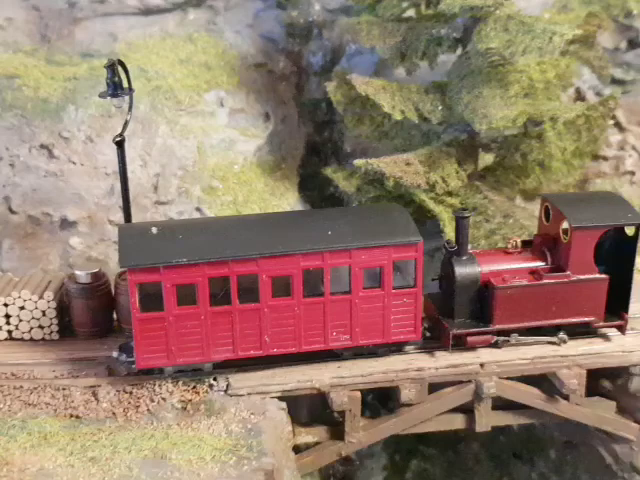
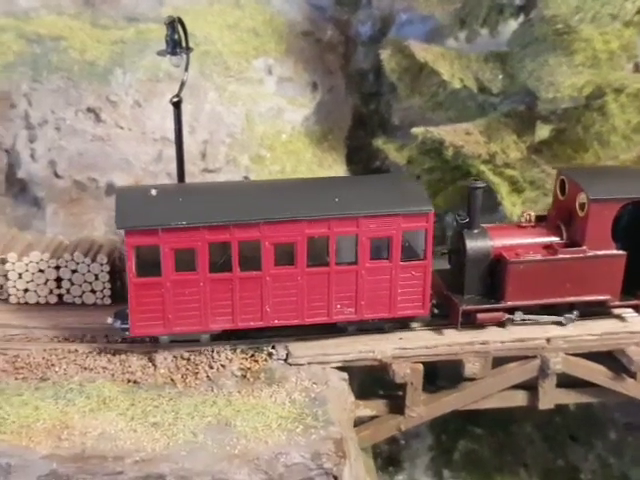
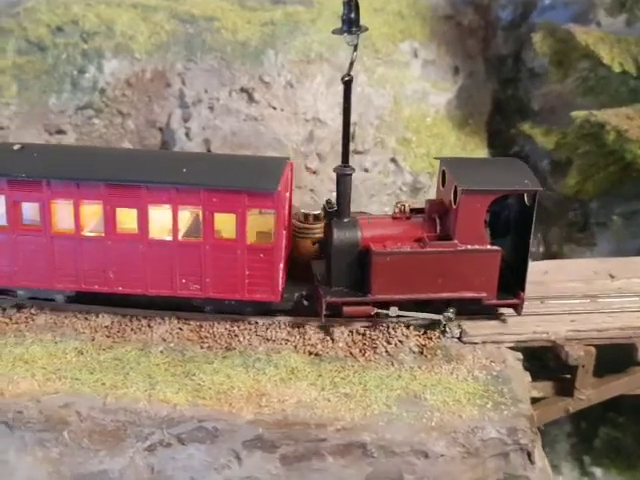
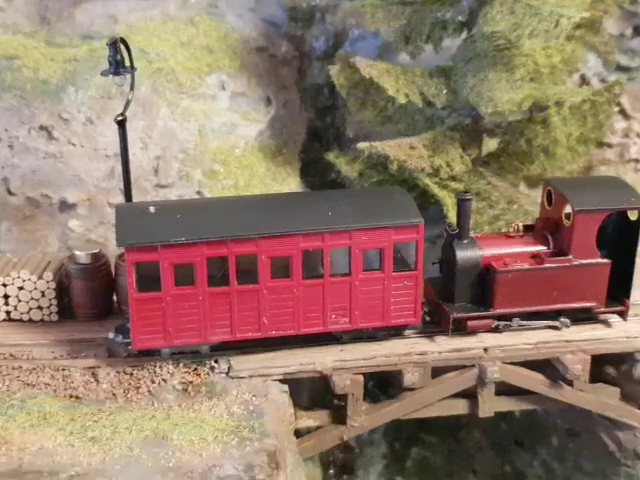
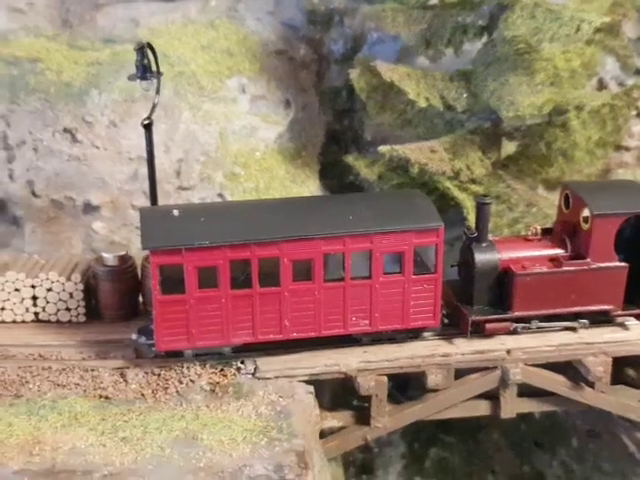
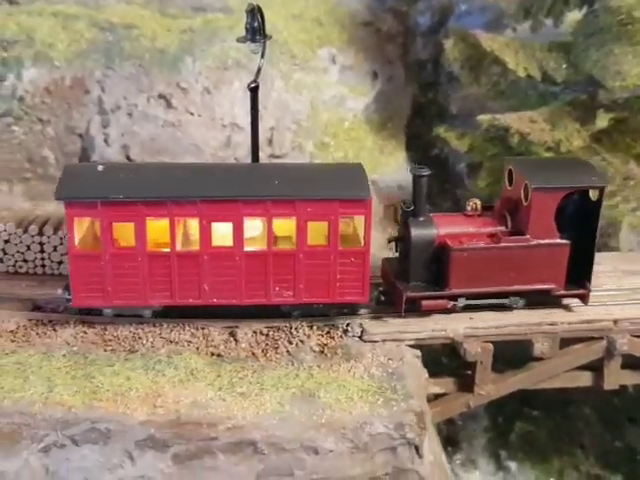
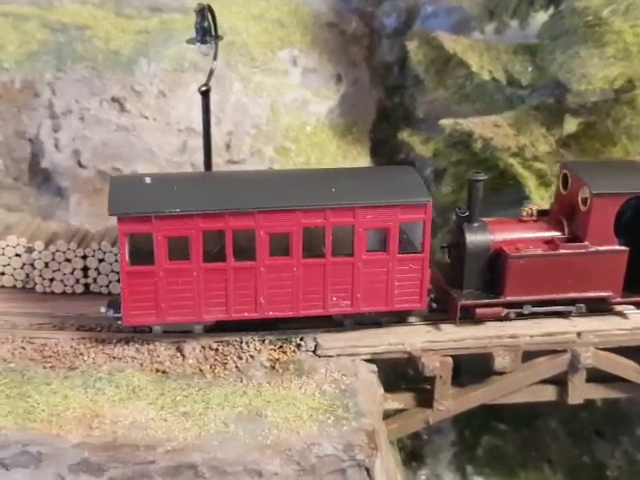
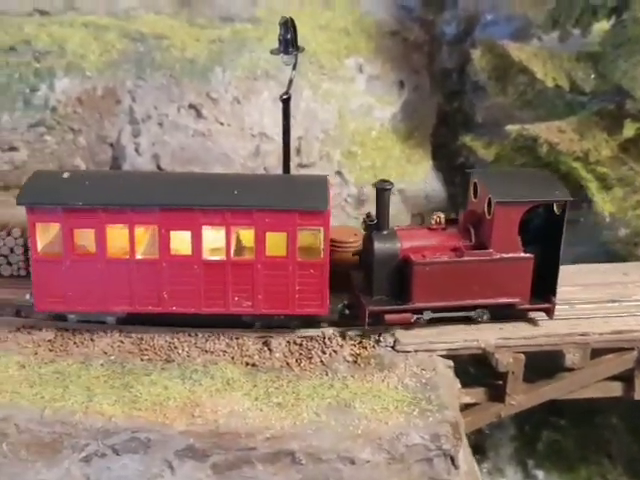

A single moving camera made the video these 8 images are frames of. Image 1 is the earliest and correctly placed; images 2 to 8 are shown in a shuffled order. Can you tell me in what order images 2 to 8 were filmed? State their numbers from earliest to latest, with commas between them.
4, 5, 2, 7, 6, 8, 3
